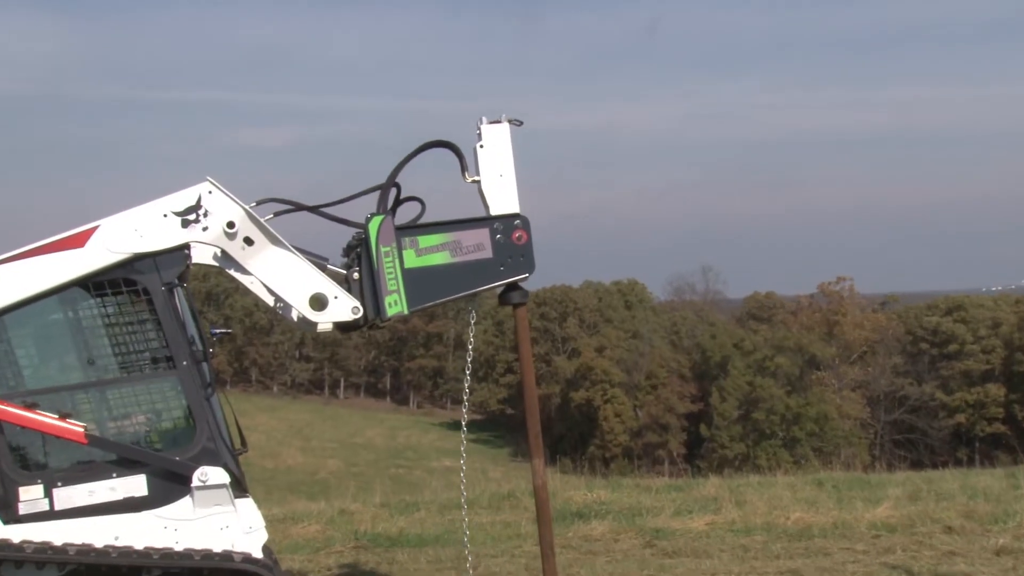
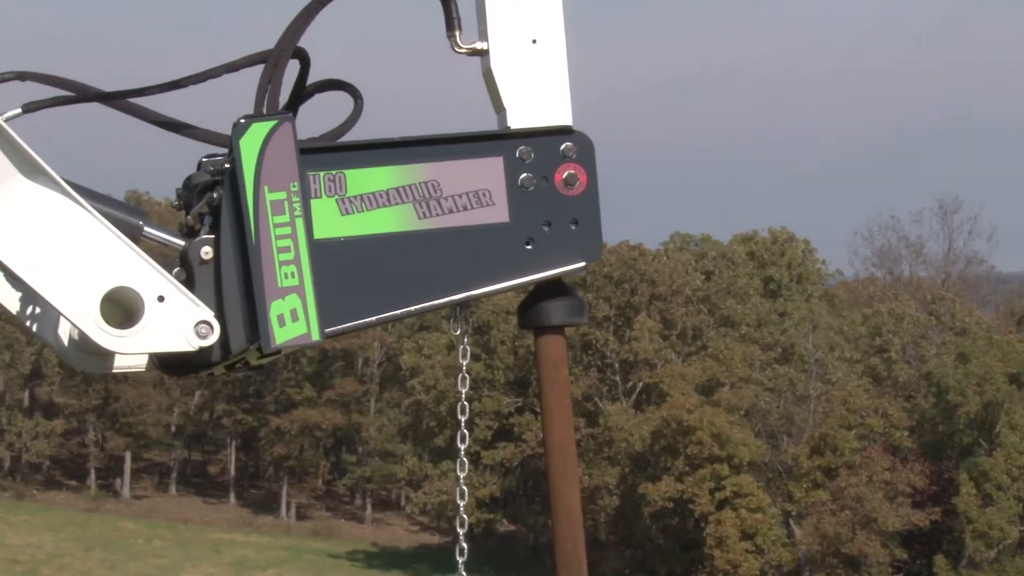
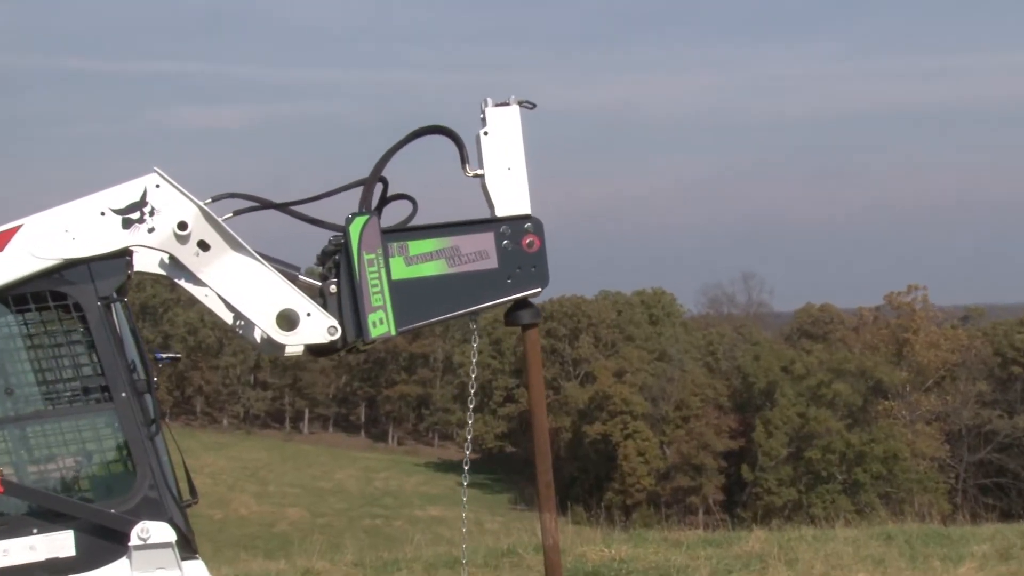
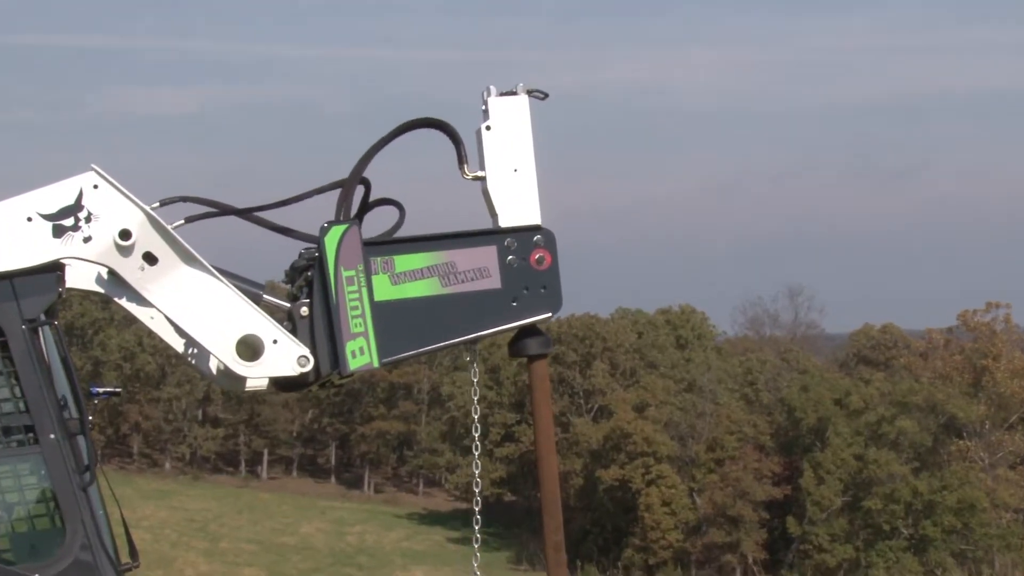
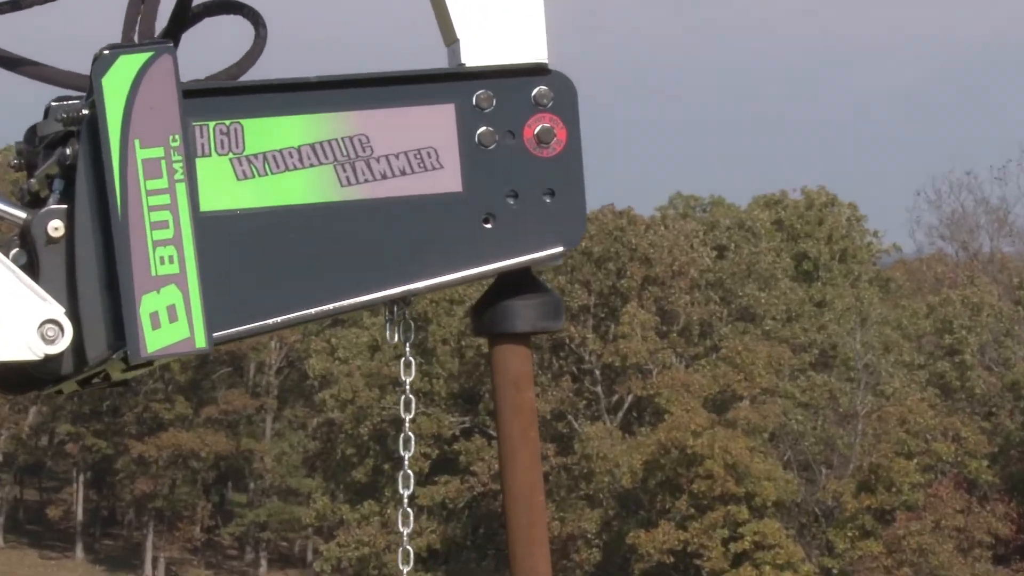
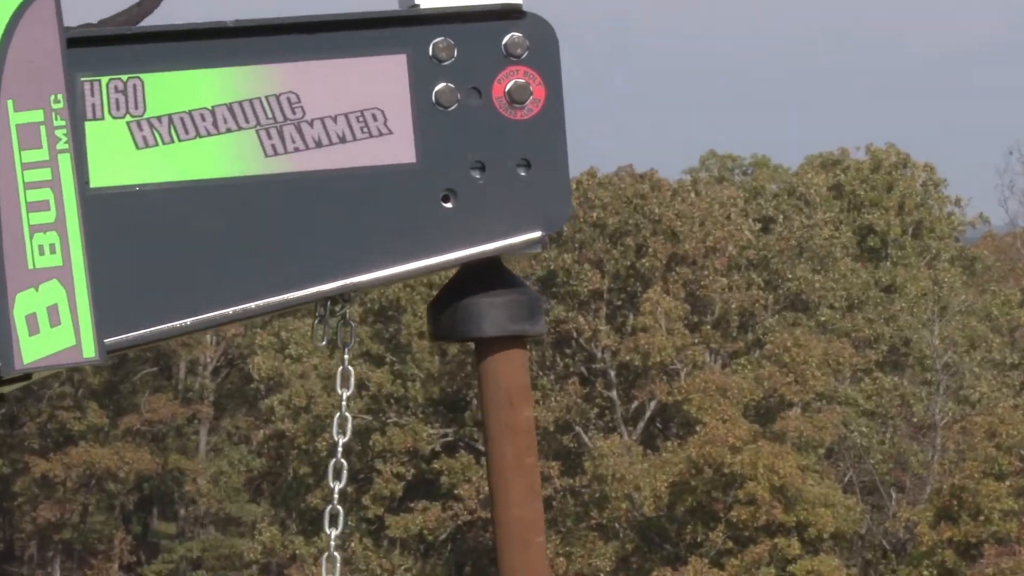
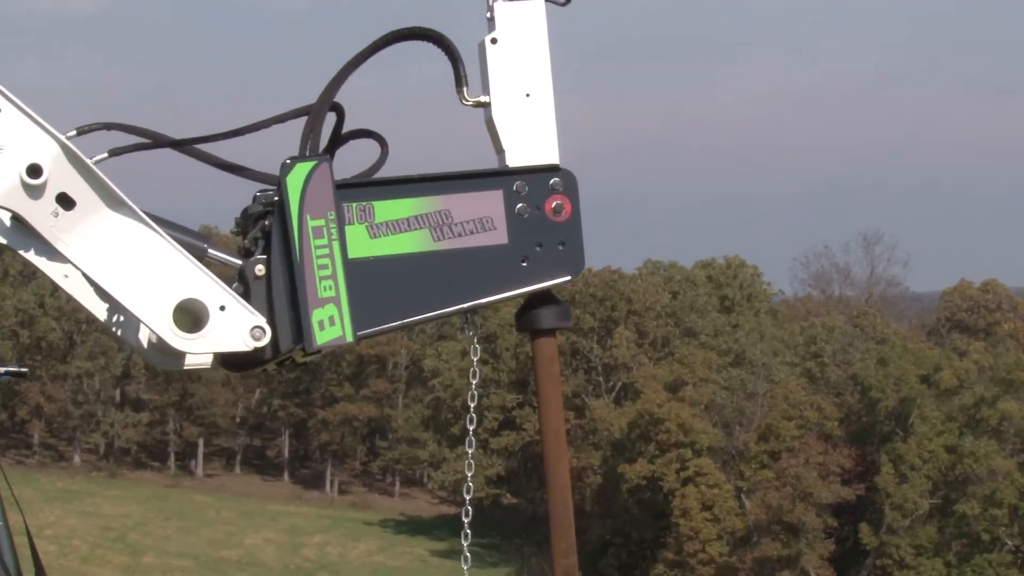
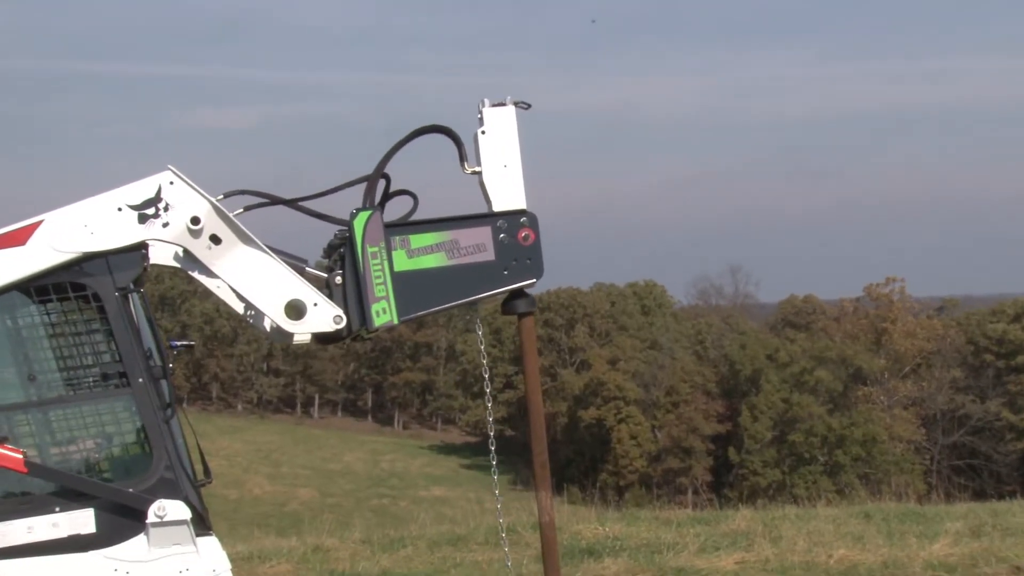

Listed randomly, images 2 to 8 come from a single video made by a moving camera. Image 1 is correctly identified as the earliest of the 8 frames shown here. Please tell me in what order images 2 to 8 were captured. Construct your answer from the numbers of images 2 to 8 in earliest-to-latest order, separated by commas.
8, 3, 4, 7, 2, 5, 6
